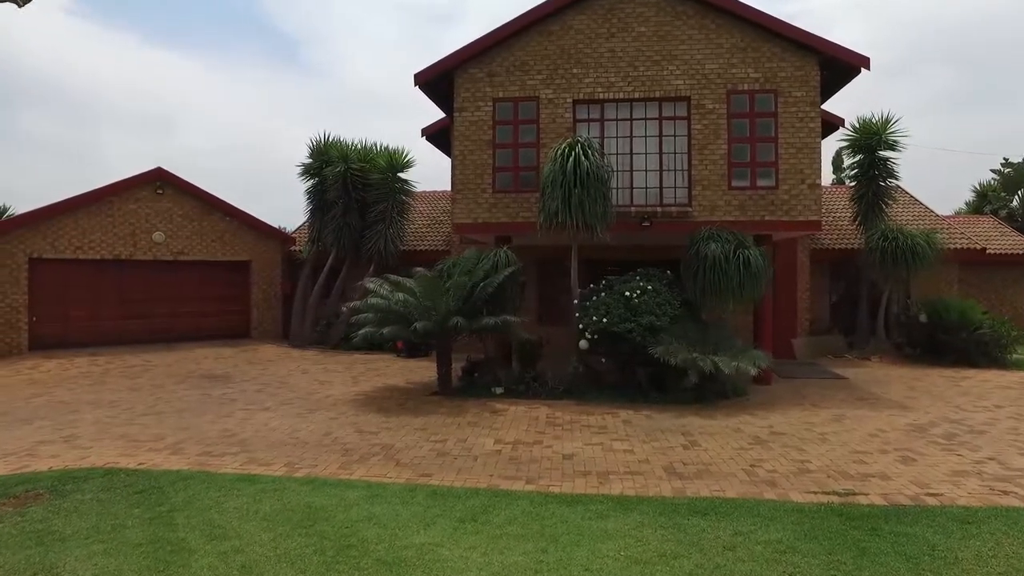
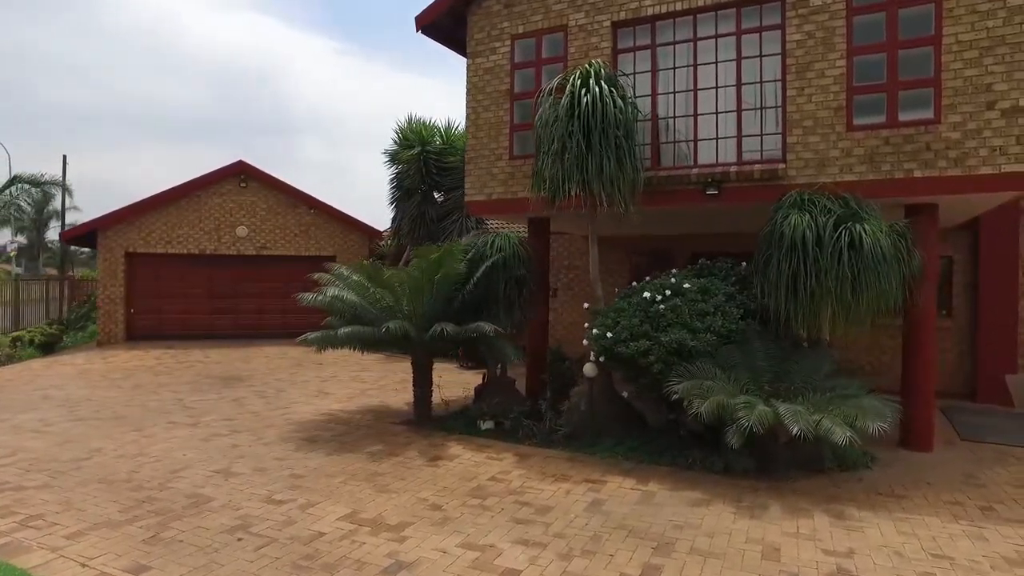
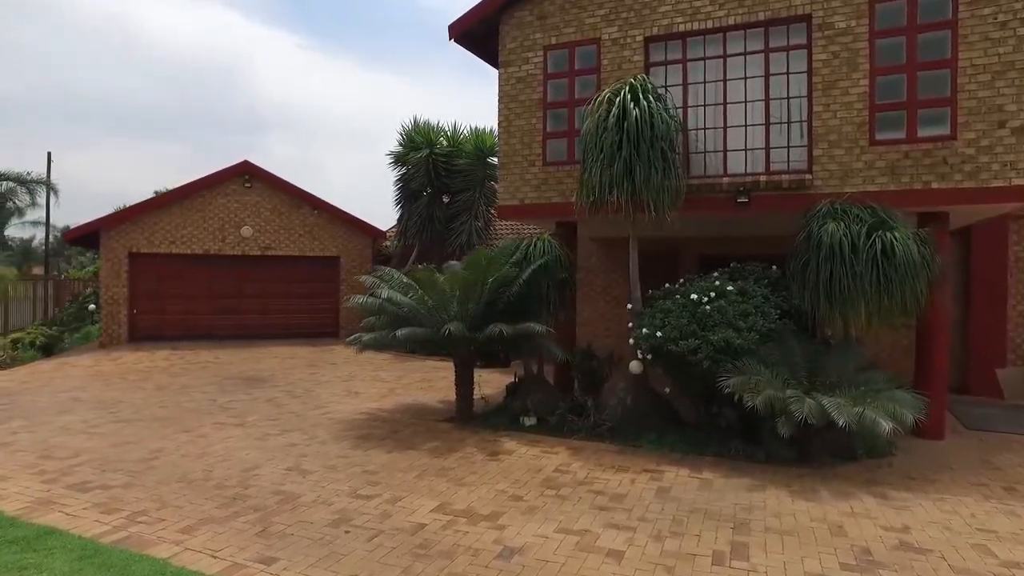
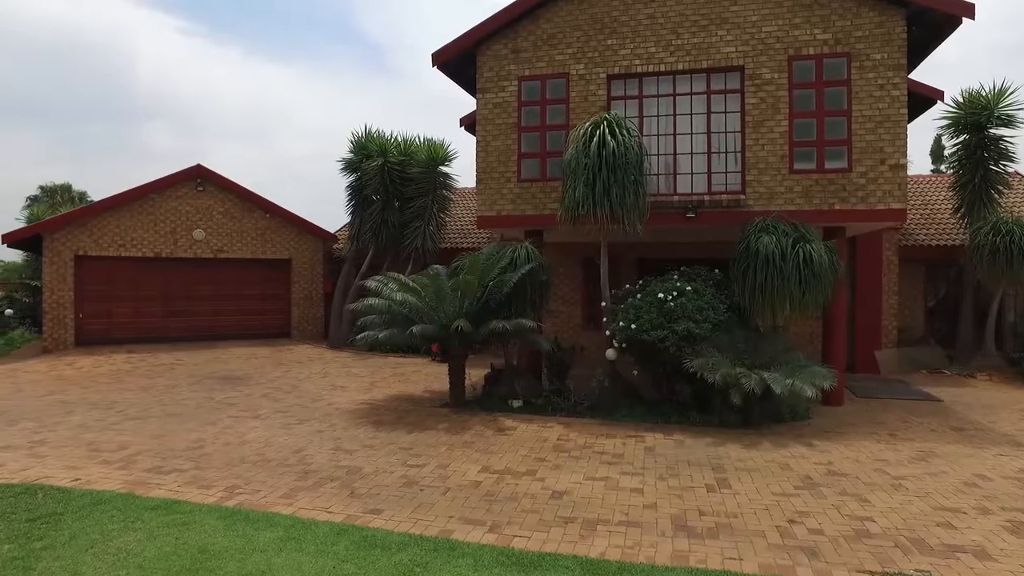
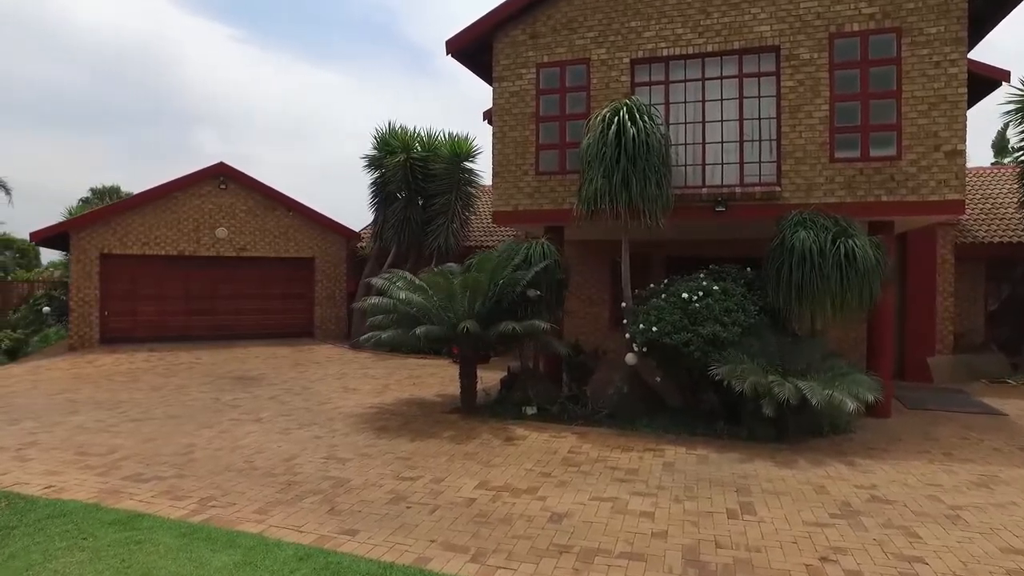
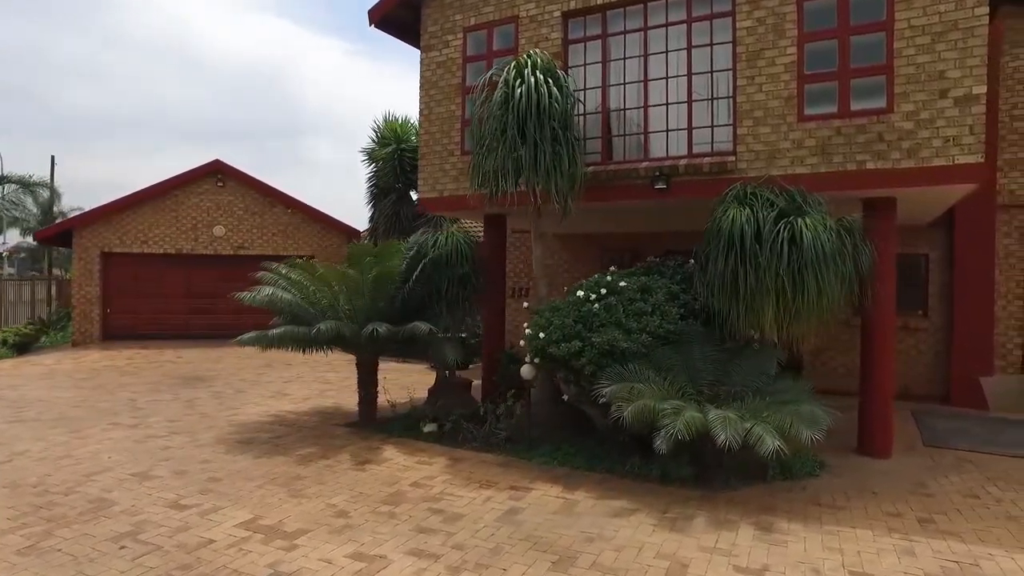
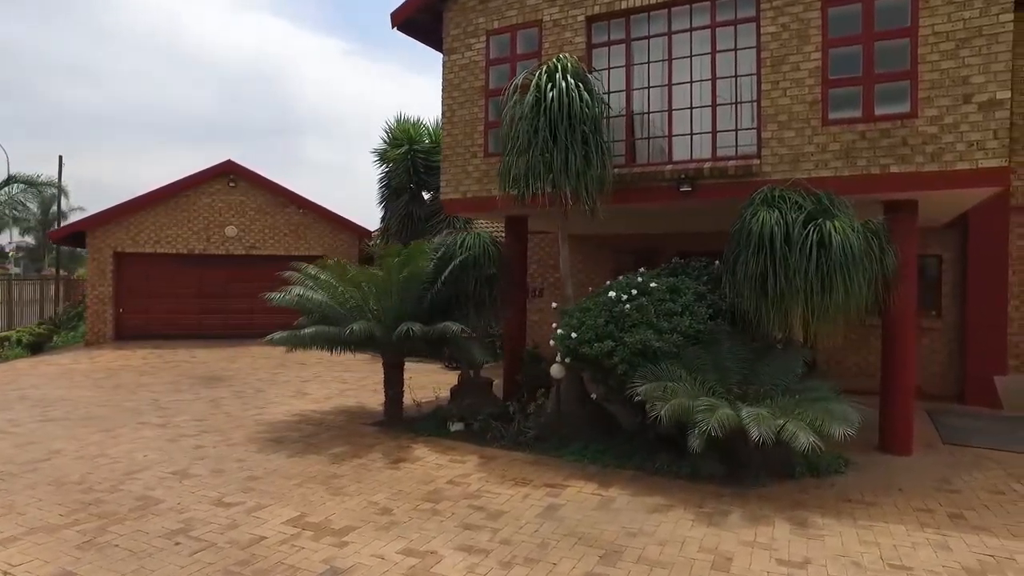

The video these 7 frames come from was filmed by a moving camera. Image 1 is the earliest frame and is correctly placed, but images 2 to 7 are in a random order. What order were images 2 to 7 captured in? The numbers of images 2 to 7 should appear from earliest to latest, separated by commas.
4, 5, 3, 2, 7, 6
